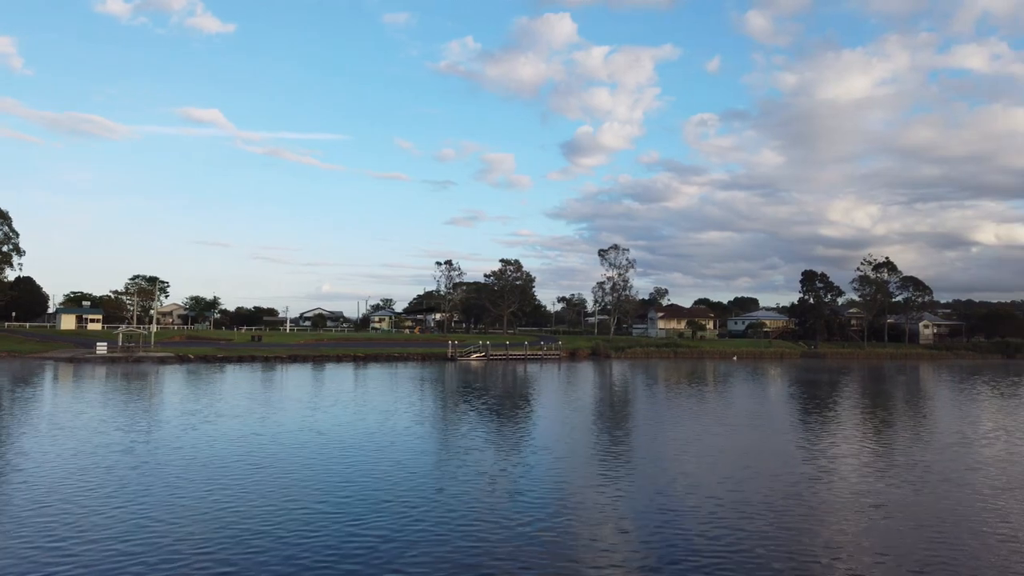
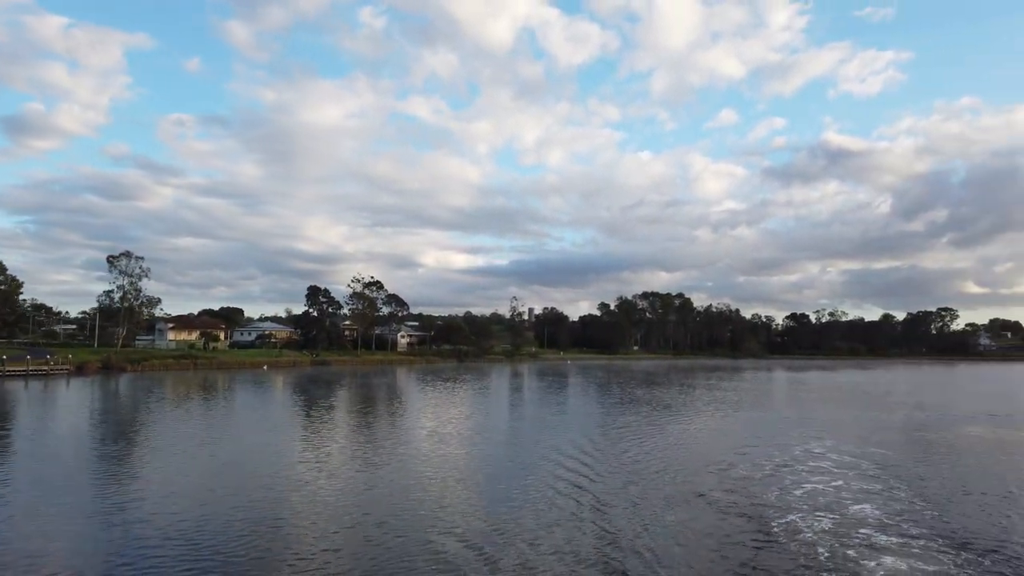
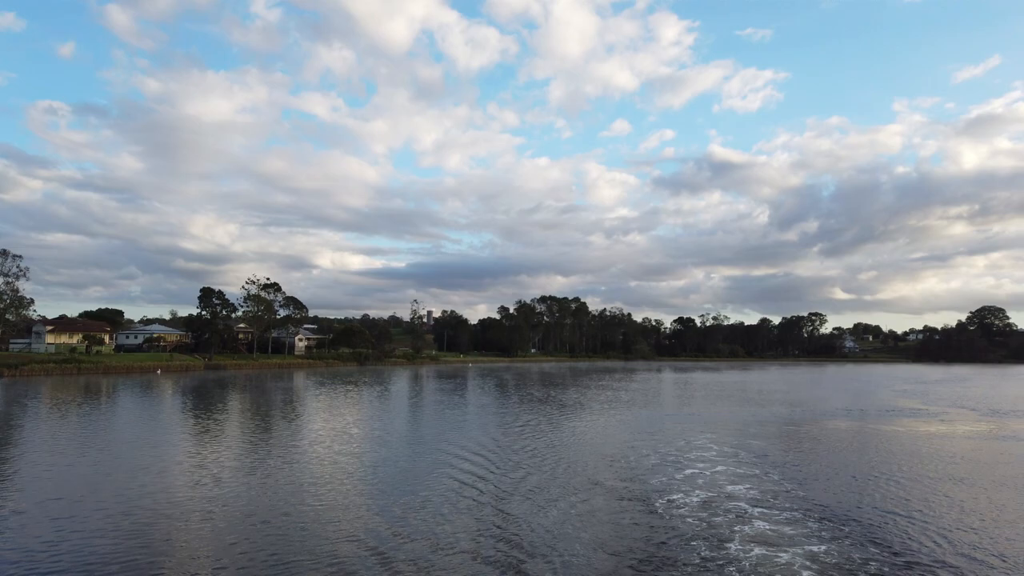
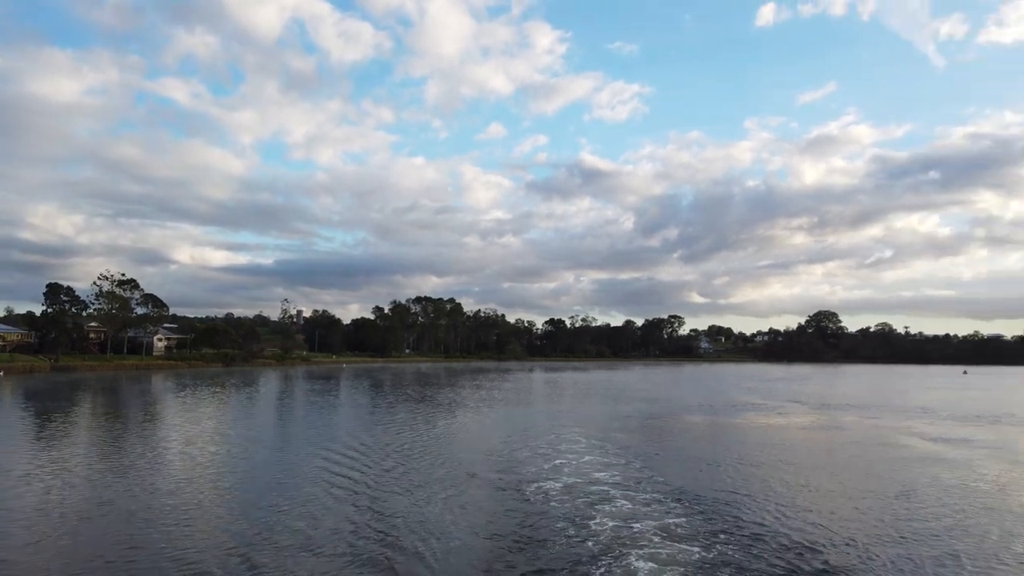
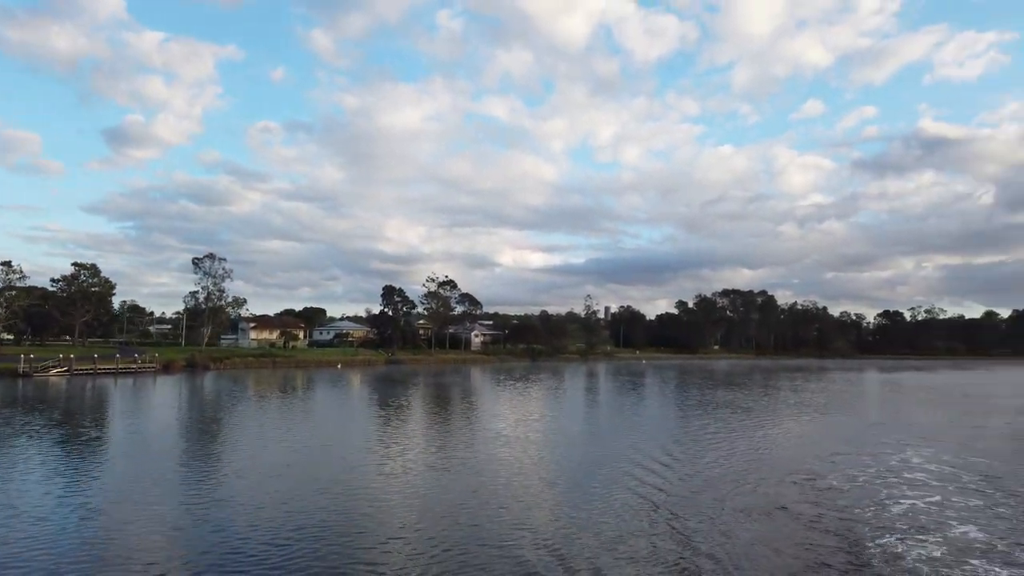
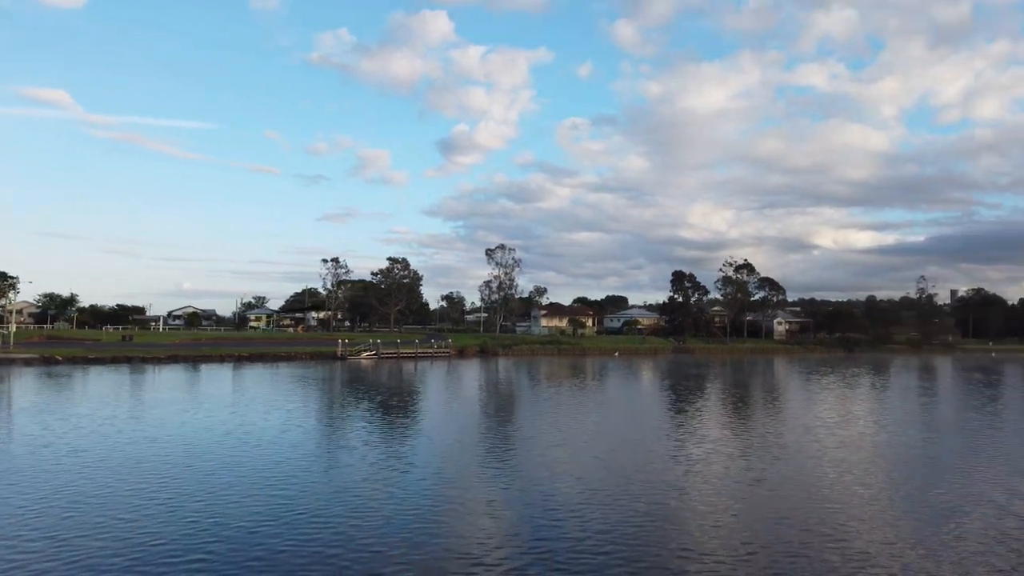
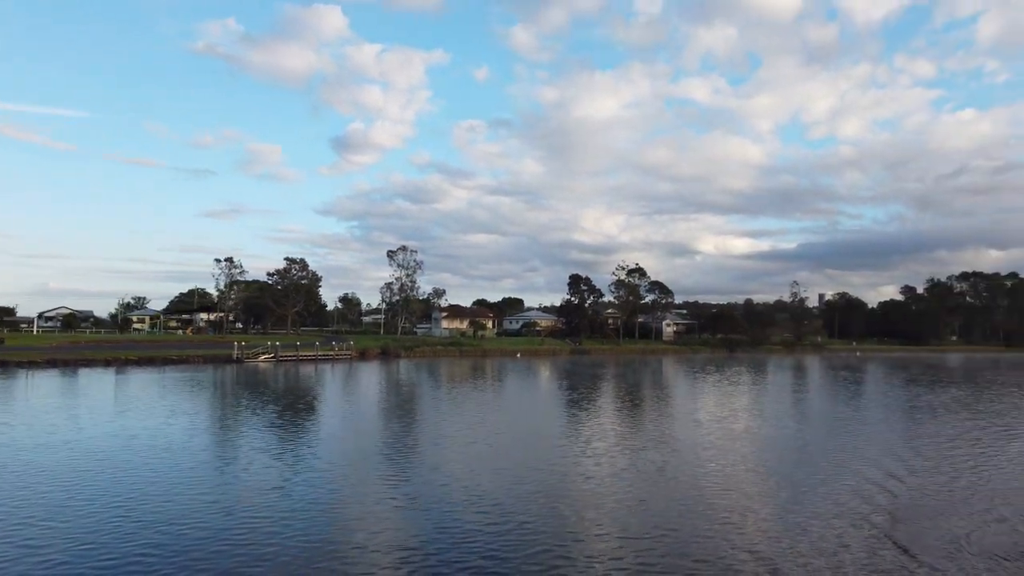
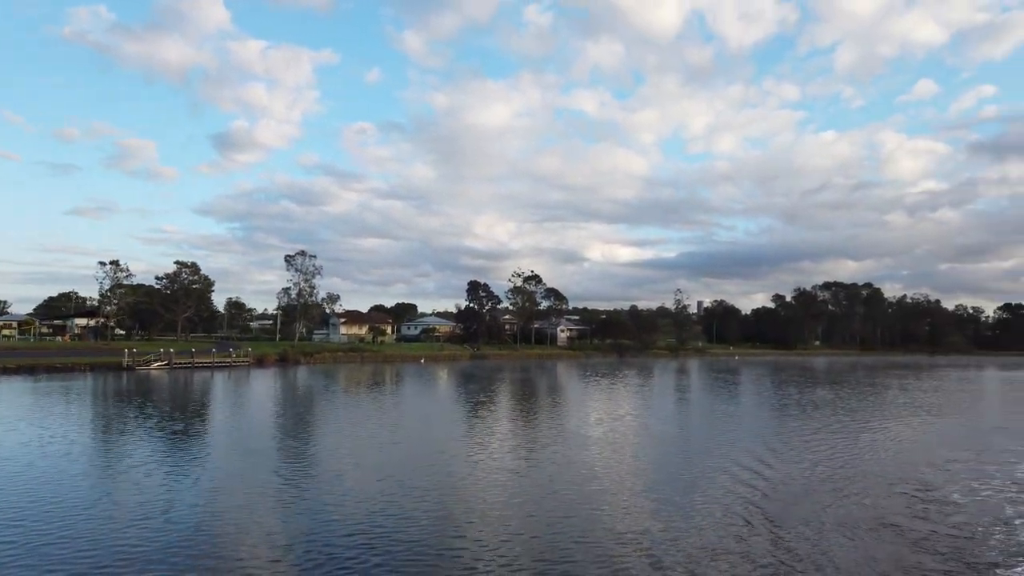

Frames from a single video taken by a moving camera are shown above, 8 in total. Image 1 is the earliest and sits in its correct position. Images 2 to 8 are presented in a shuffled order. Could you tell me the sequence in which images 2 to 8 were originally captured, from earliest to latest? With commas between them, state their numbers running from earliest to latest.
6, 7, 8, 5, 2, 3, 4
